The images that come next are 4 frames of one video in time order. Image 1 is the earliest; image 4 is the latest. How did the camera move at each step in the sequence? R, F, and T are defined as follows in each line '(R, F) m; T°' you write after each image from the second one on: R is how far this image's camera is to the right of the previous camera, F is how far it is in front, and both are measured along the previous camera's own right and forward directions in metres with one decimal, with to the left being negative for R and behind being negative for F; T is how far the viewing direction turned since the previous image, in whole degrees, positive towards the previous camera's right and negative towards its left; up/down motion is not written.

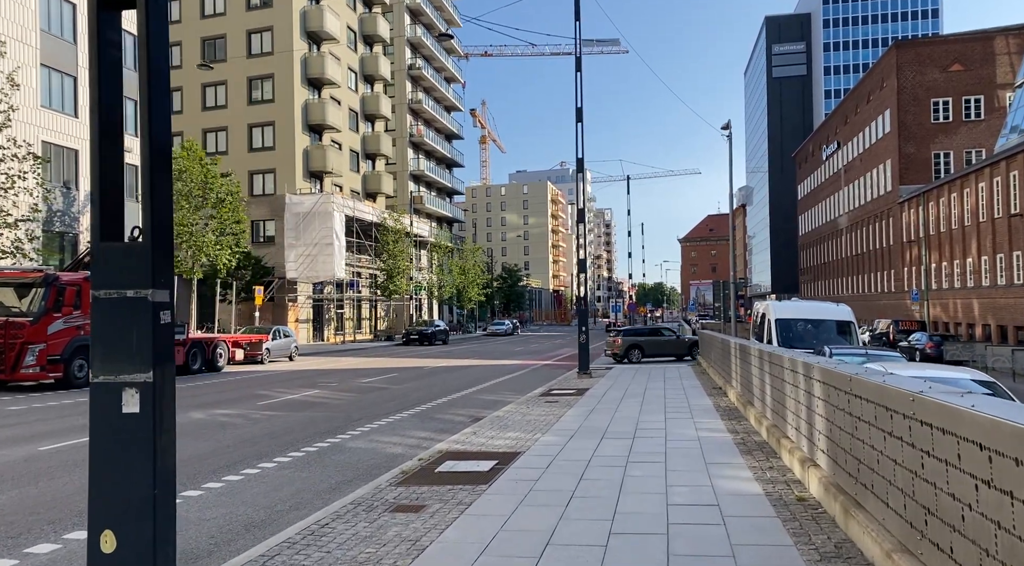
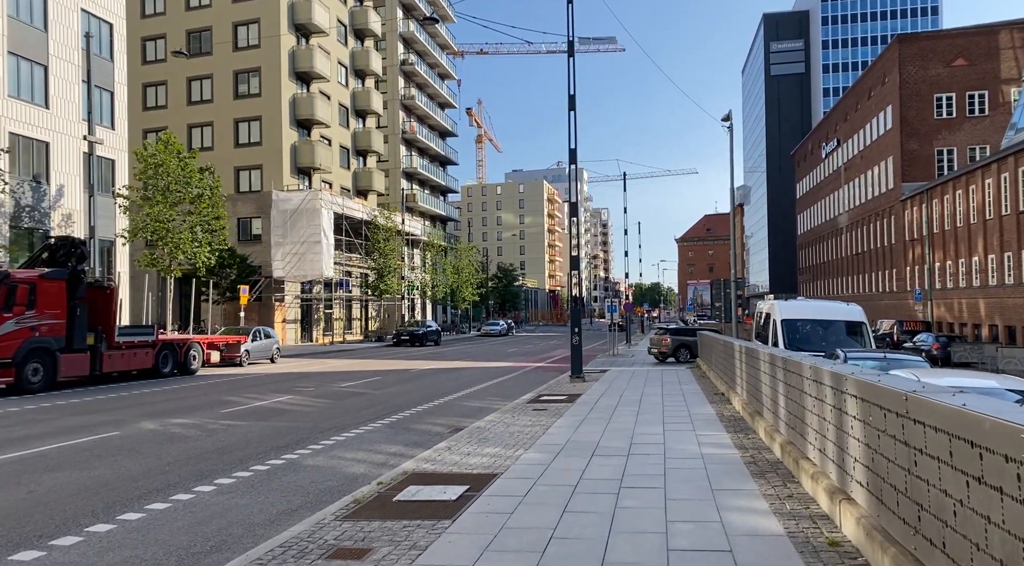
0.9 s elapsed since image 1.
(+0.2, +1.3) m; 0°
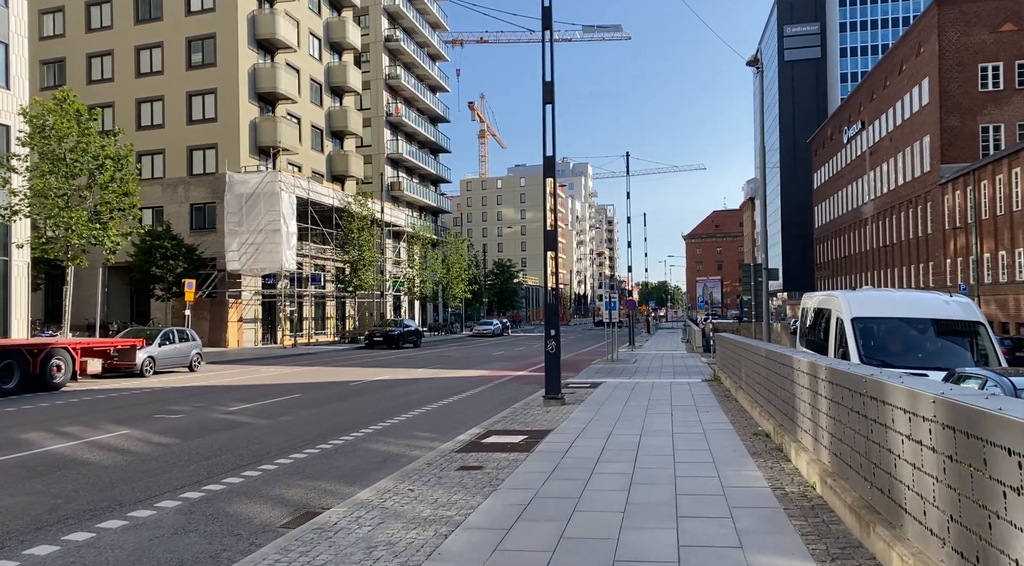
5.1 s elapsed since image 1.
(+1.1, +5.6) m; -1°
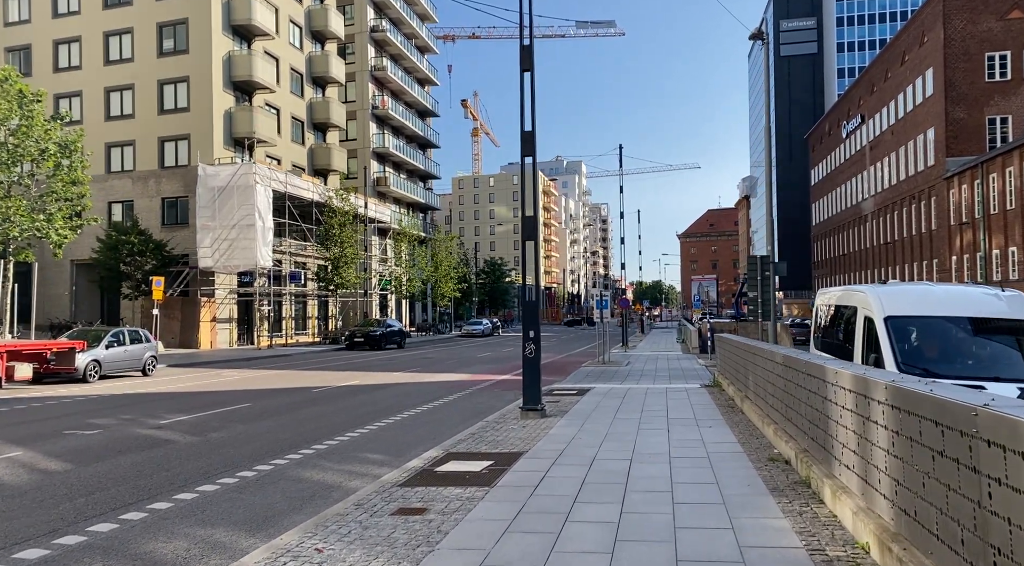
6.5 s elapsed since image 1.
(+0.4, +1.9) m; 0°
